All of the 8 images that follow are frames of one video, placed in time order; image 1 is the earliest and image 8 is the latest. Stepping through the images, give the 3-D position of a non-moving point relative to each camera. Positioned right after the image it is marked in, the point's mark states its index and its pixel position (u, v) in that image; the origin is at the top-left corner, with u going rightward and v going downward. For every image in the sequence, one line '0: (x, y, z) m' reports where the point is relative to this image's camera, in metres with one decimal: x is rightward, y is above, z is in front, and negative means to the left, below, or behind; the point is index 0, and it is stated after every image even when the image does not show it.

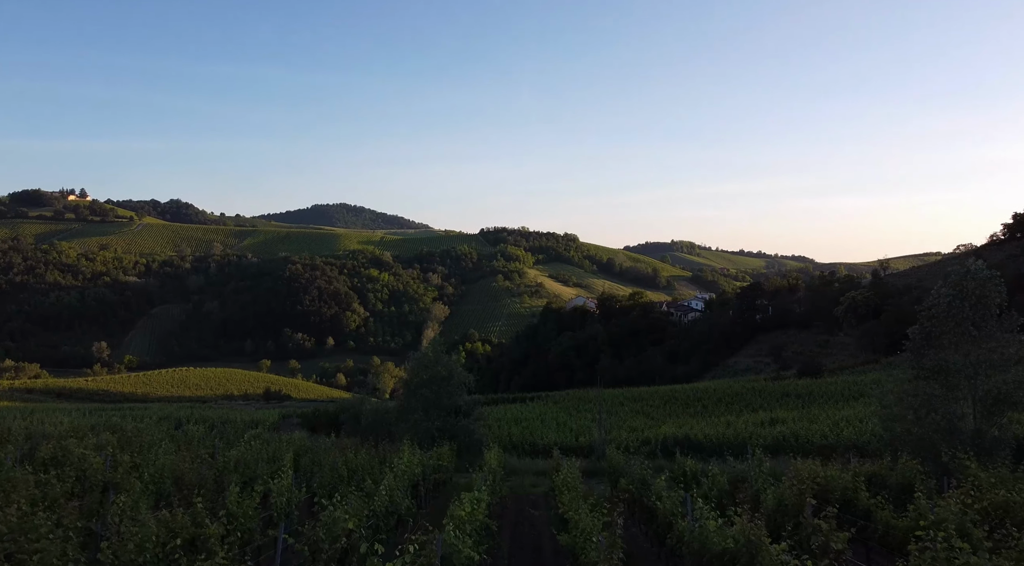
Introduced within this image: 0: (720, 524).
0: (+3.0, -3.5, +12.1) m
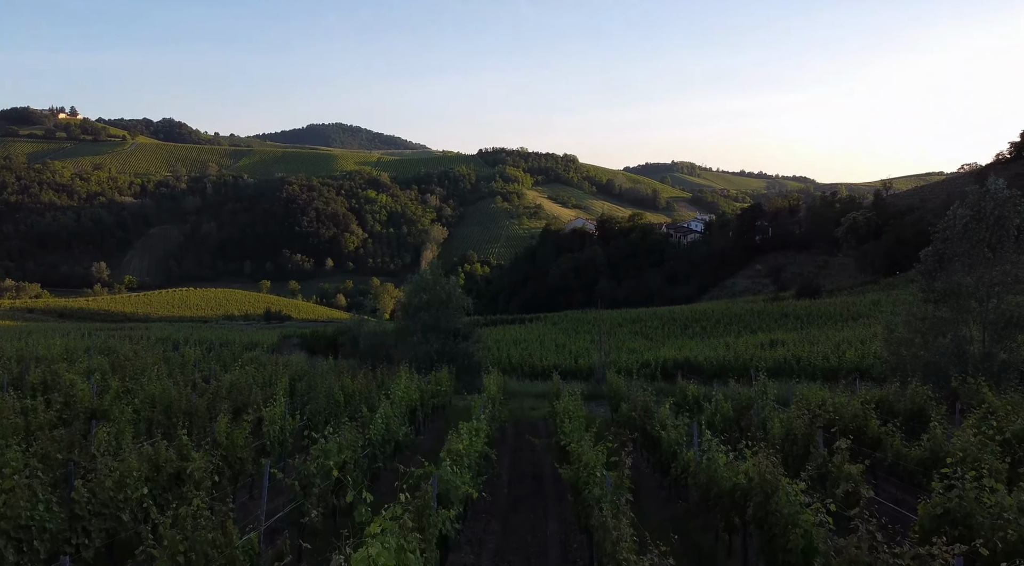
0: (+3.0, -2.4, +11.6) m
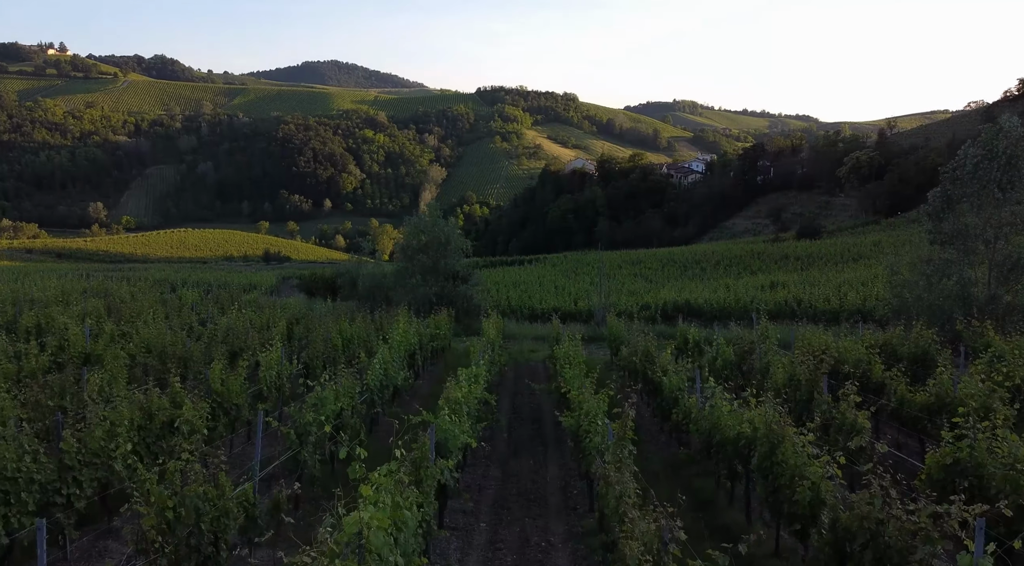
0: (+3.0, -1.7, +11.4) m
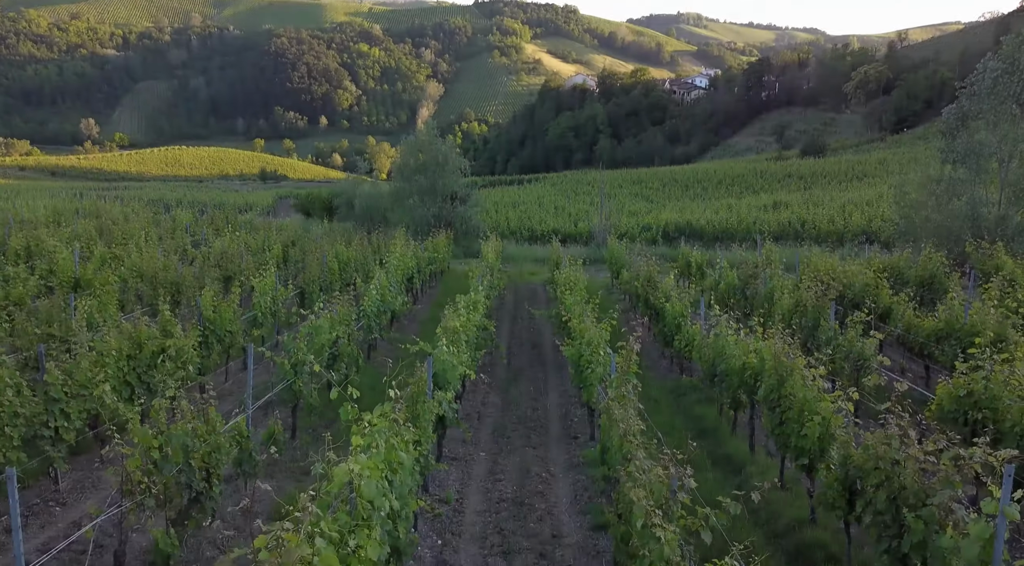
0: (+3.0, -0.7, +11.0) m
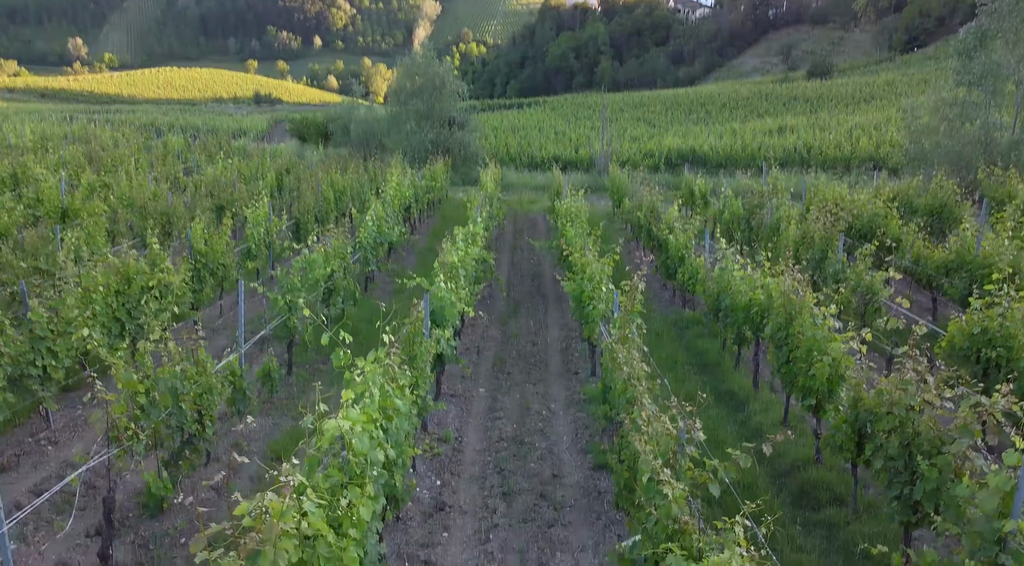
0: (+3.0, +0.2, +10.7) m
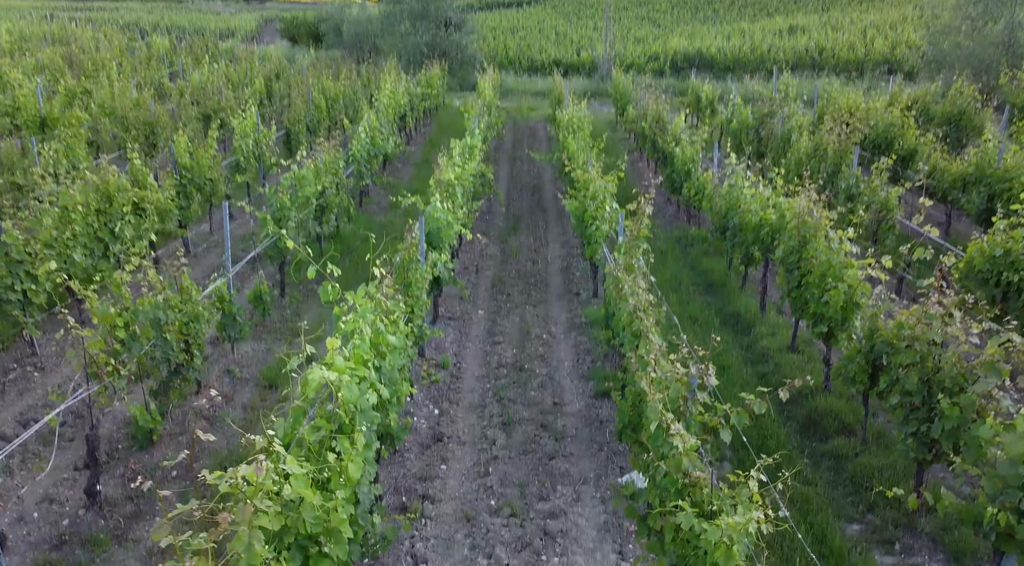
0: (+3.0, +1.2, +10.2) m
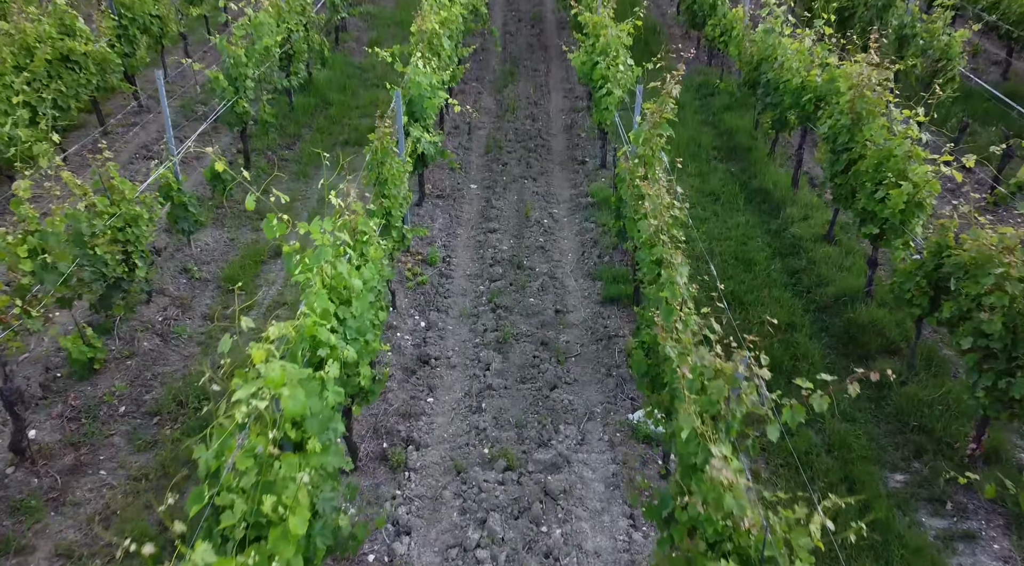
0: (+2.9, +2.5, +8.6) m
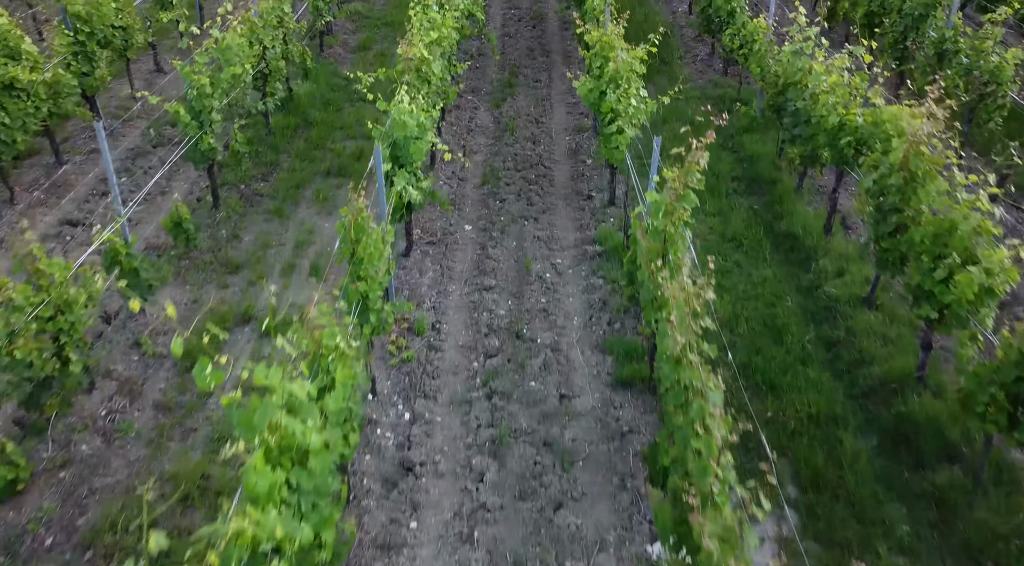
0: (+2.9, +2.0, +7.5) m
